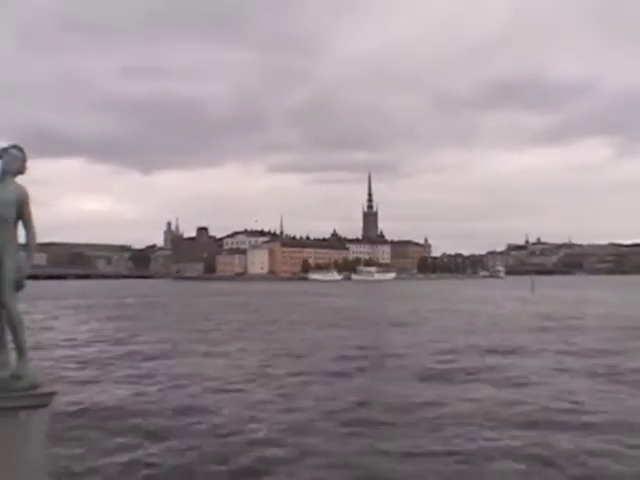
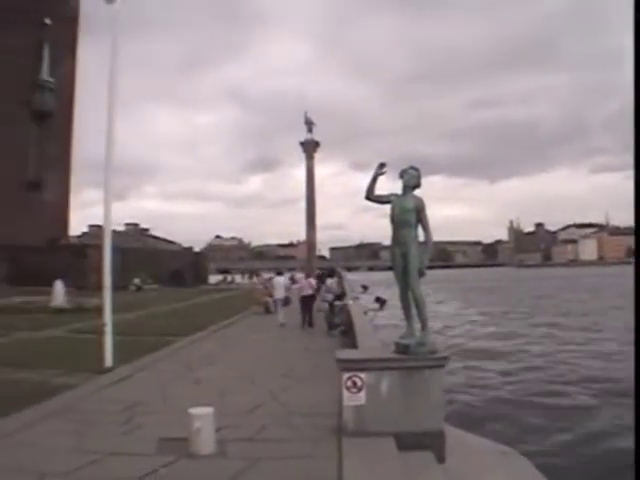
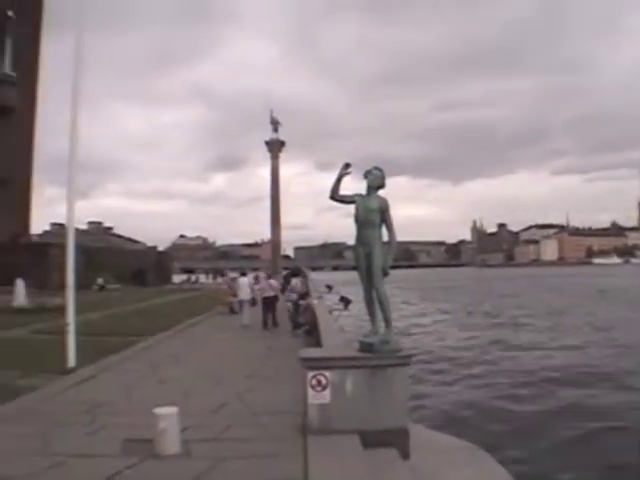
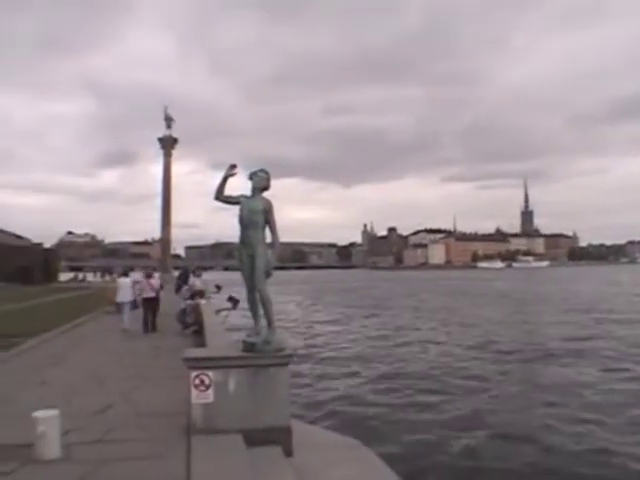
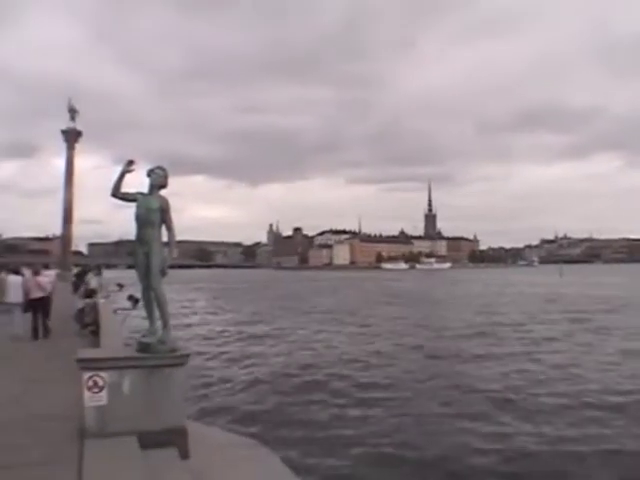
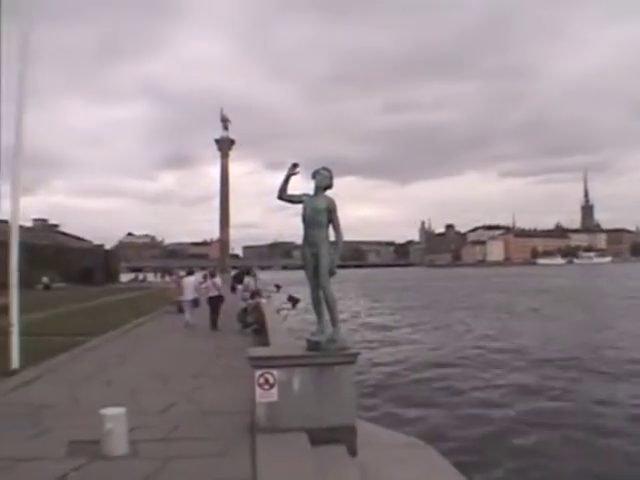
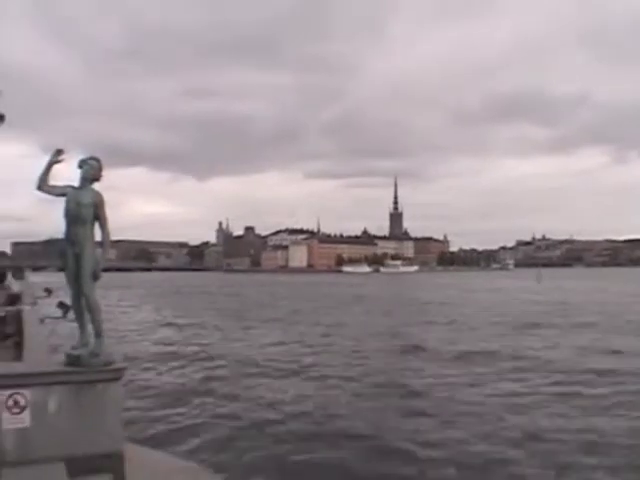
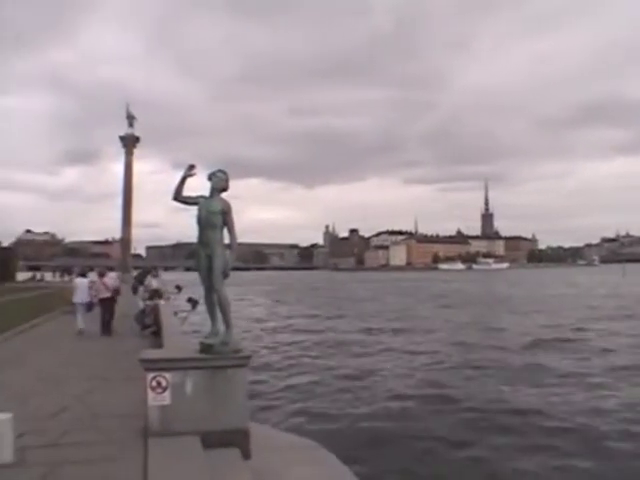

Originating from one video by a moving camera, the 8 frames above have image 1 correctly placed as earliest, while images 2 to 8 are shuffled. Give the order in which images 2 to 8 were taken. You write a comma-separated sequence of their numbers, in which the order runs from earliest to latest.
7, 5, 8, 4, 6, 3, 2
